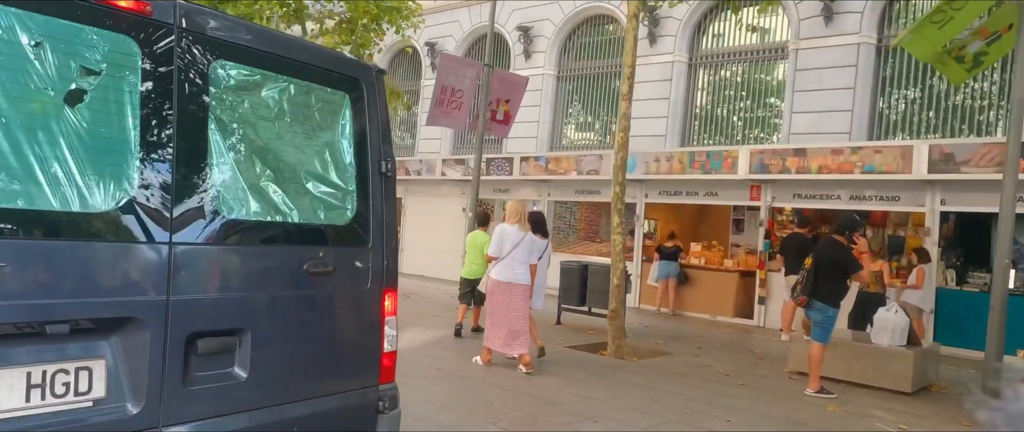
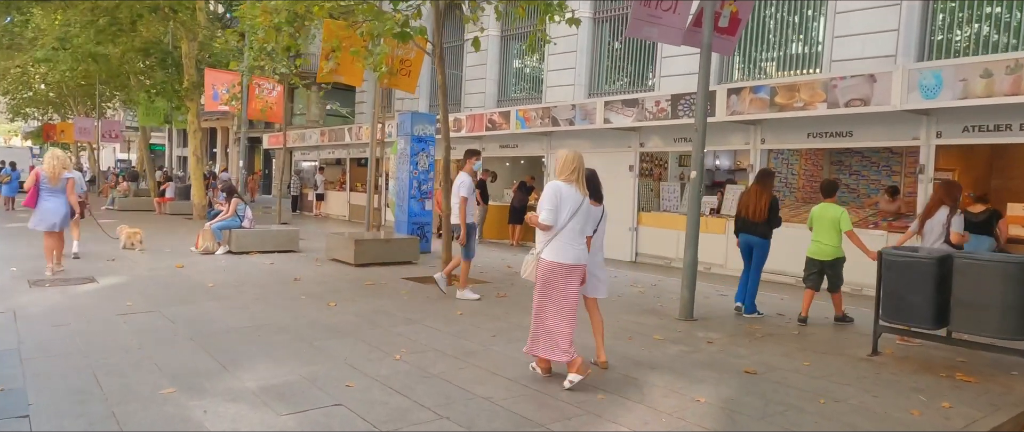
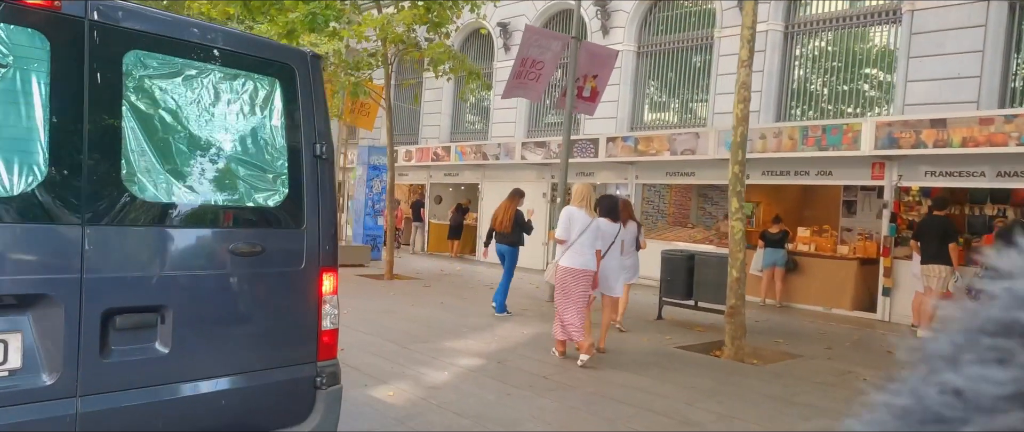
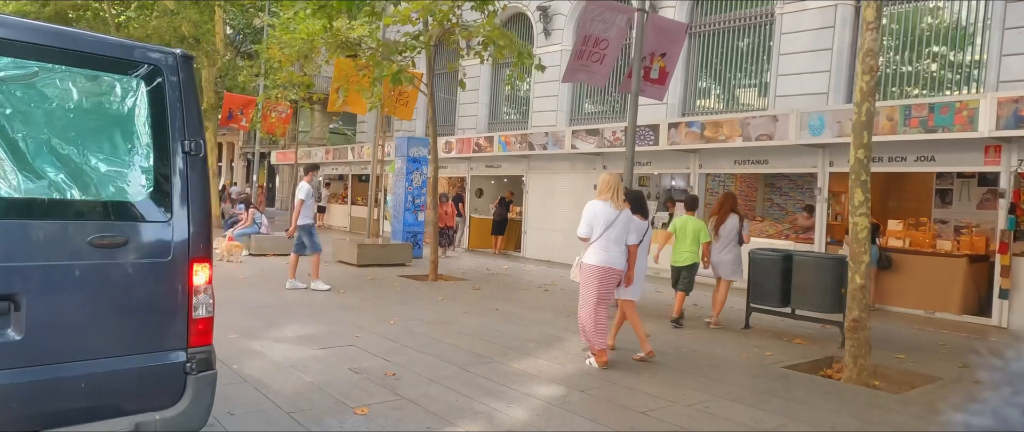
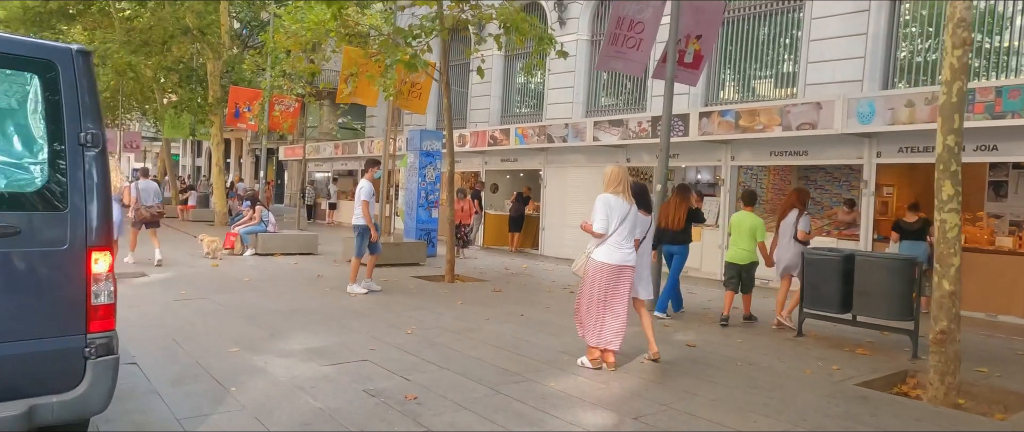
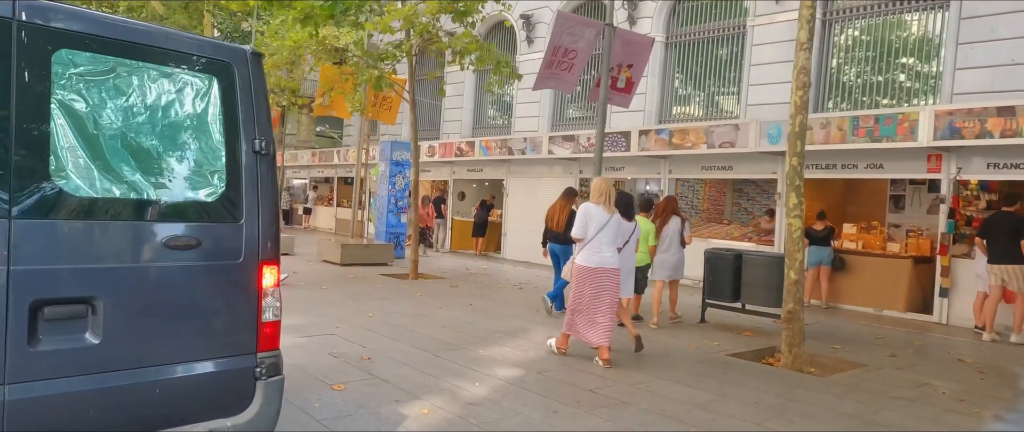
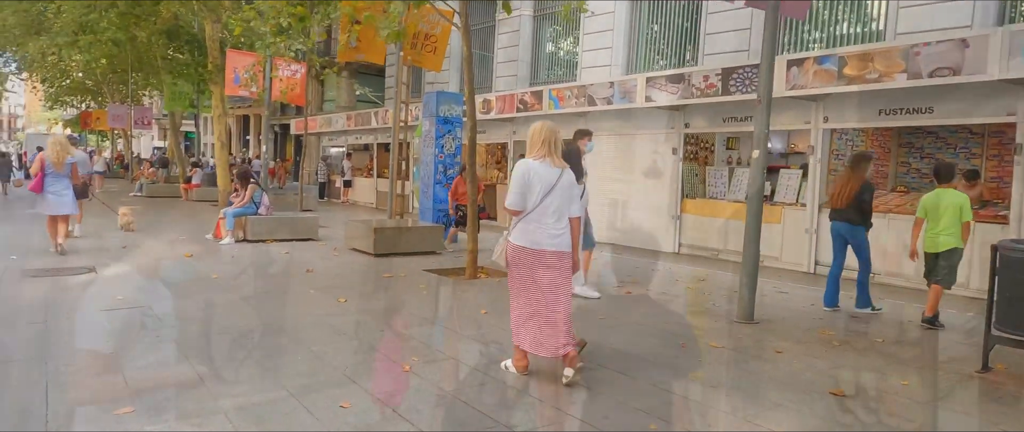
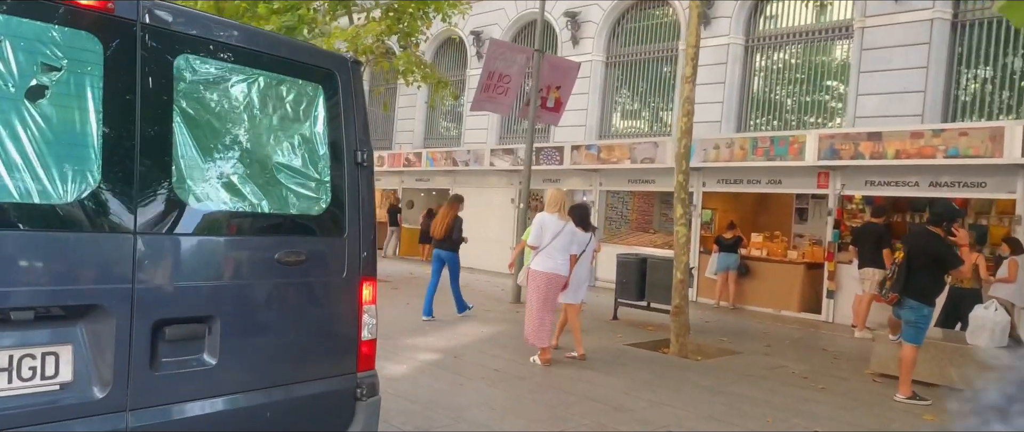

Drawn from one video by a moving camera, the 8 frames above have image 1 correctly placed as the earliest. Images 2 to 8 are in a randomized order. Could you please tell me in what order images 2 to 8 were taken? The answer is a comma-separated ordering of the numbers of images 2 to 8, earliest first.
8, 3, 6, 4, 5, 2, 7
